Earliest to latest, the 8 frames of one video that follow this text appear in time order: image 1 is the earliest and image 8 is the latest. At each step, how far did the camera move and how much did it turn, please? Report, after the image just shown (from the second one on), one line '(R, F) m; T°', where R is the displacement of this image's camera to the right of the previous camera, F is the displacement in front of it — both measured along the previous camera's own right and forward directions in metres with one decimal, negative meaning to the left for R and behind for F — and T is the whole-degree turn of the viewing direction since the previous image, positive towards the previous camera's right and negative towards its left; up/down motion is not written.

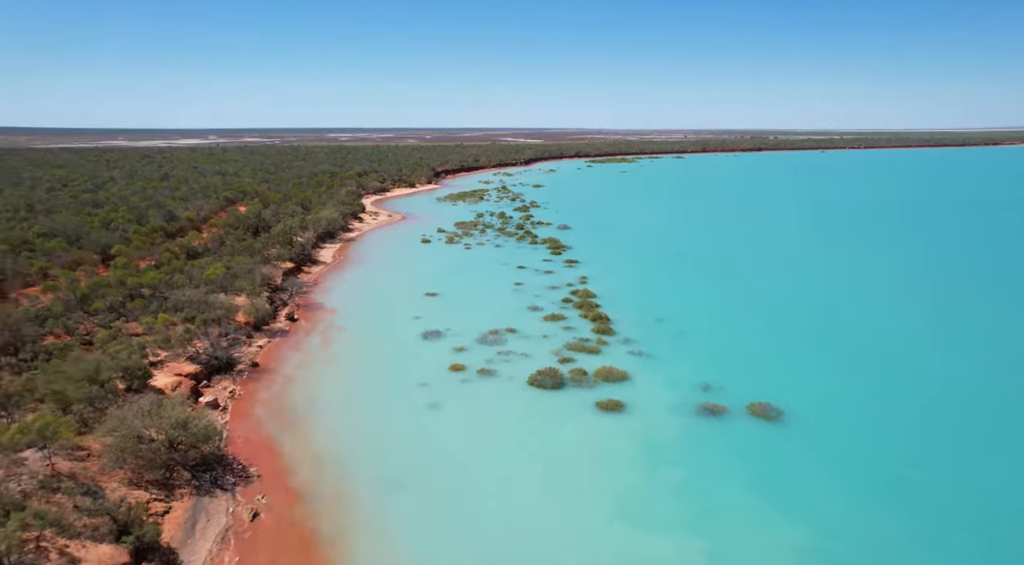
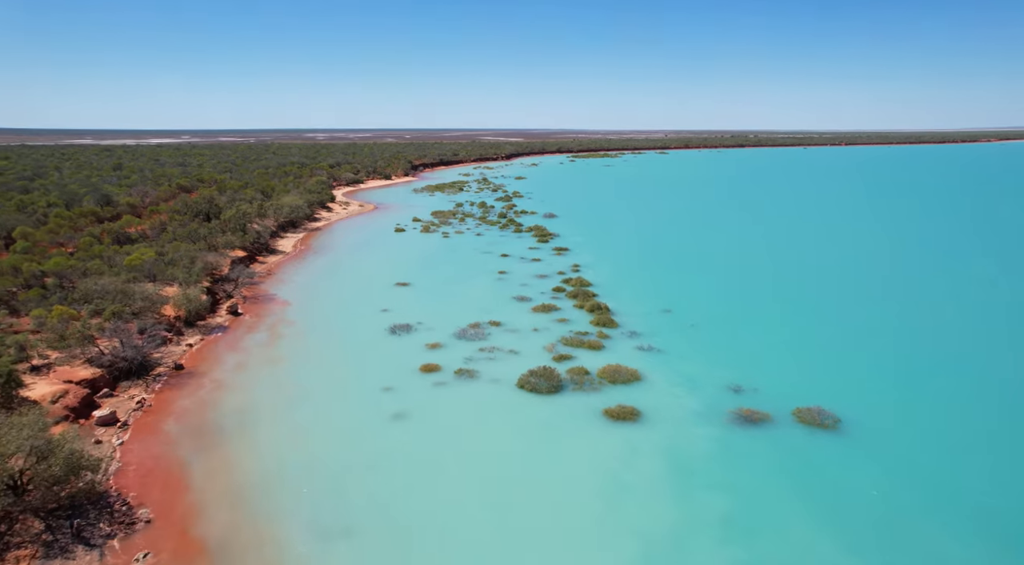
(-0.1, +5.4) m; +2°
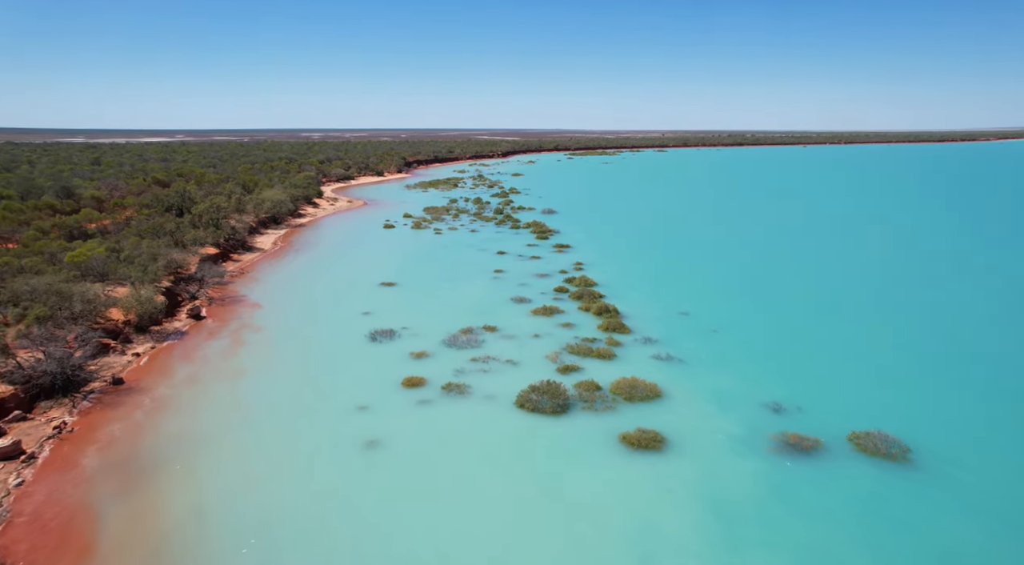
(0.0, +3.6) m; 0°
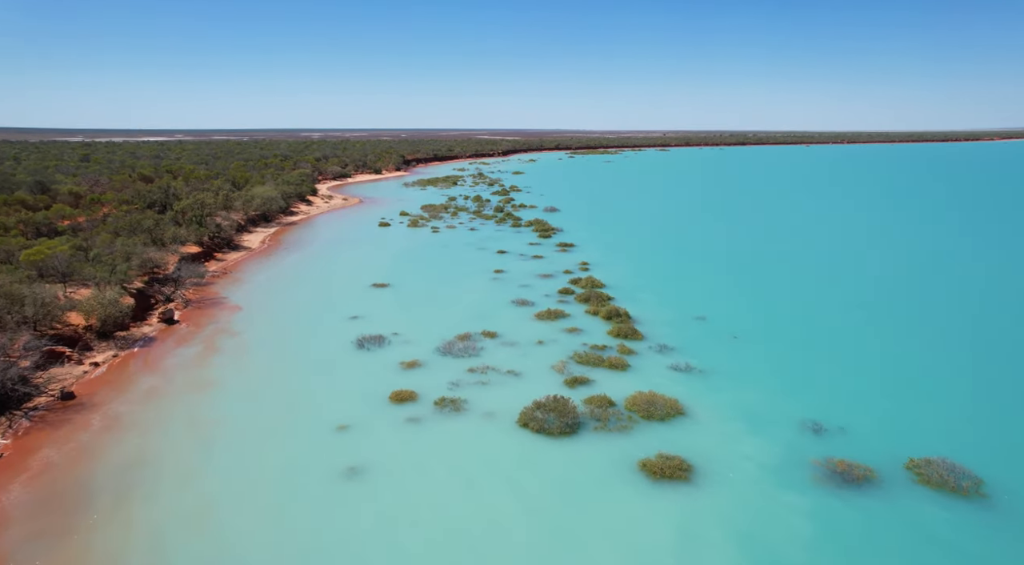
(0.0, +2.4) m; 0°
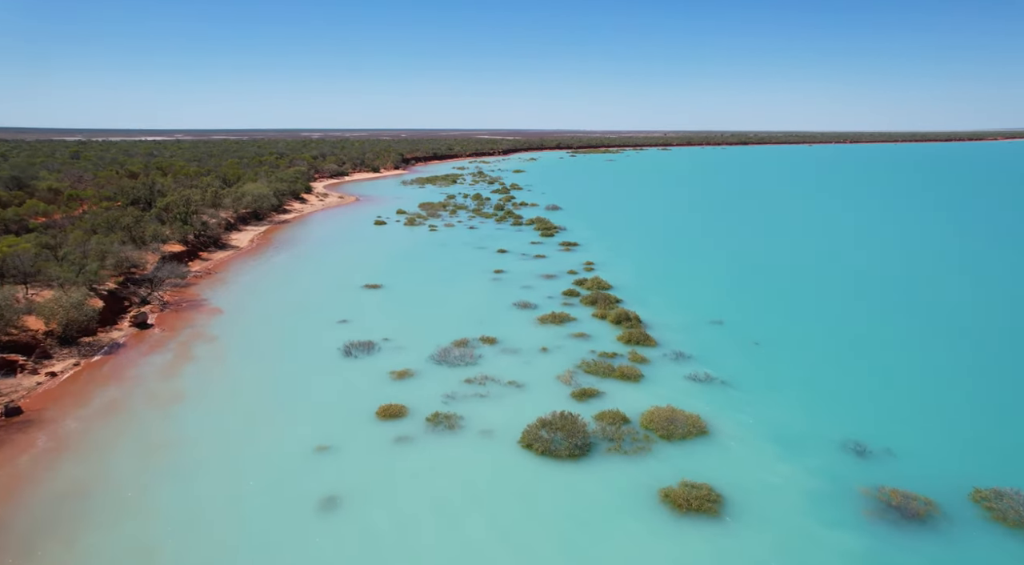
(0.0, +2.0) m; 0°
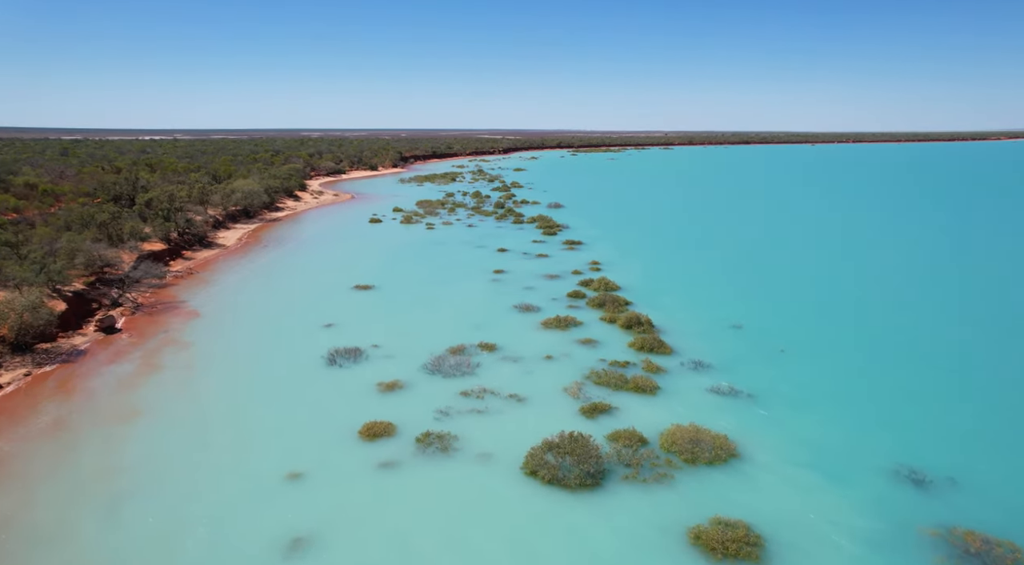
(0.0, +2.0) m; 0°
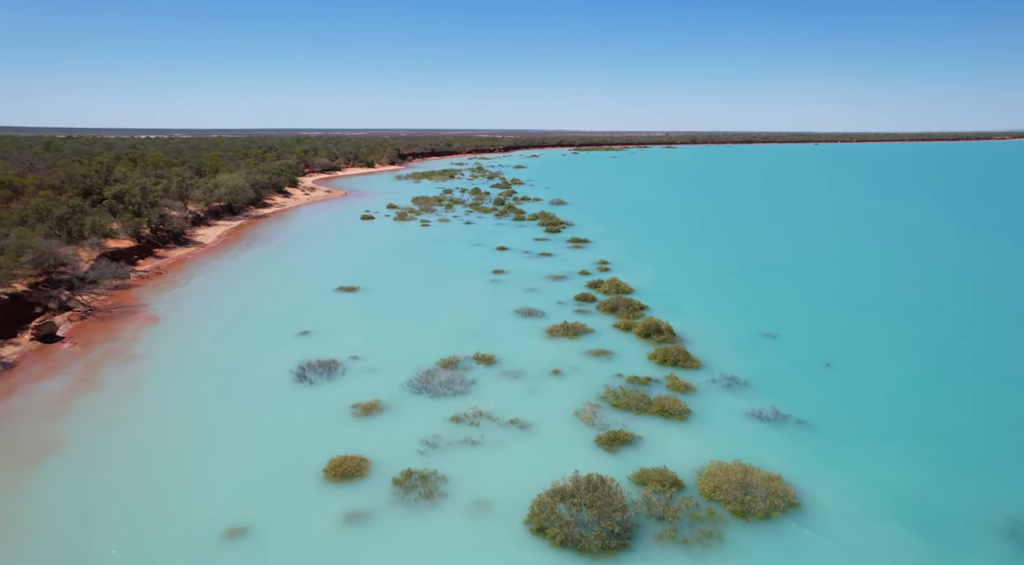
(0.0, +2.8) m; 0°
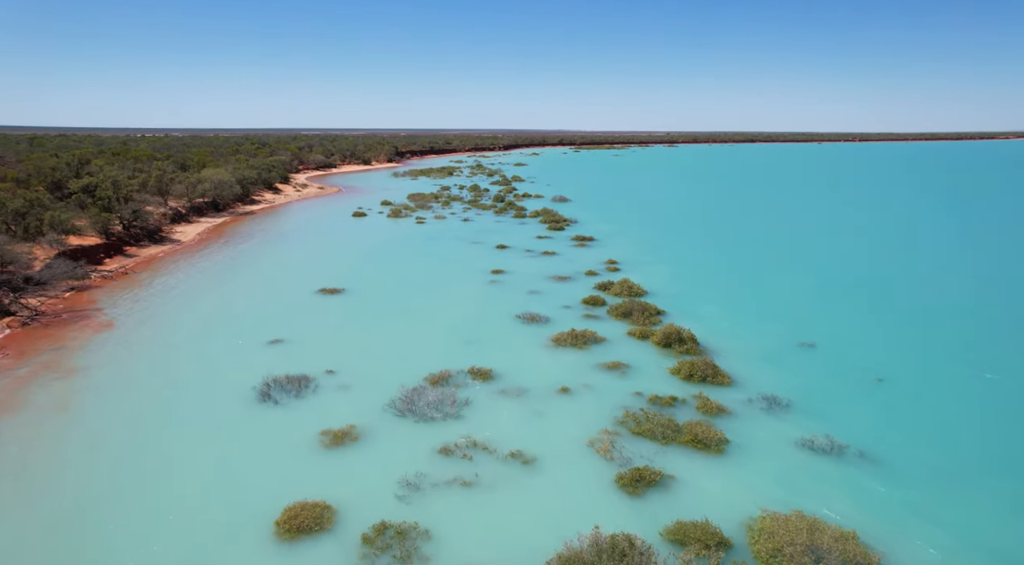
(0.0, +2.5) m; 0°
